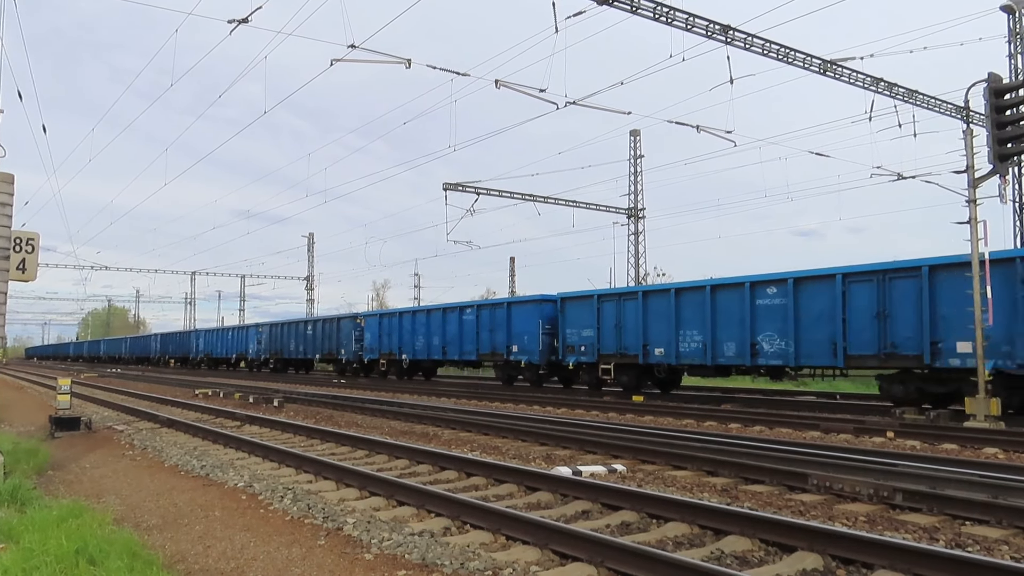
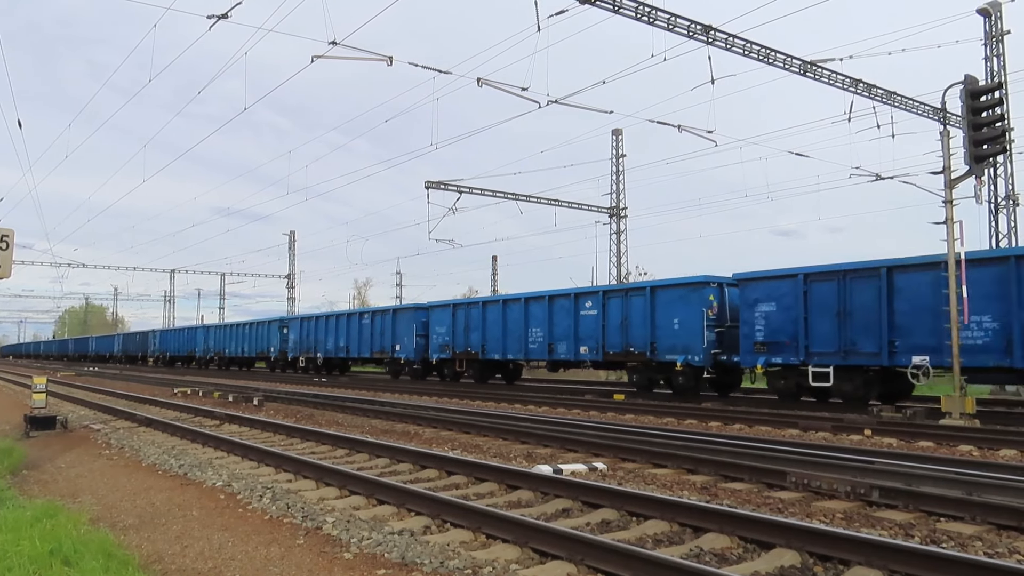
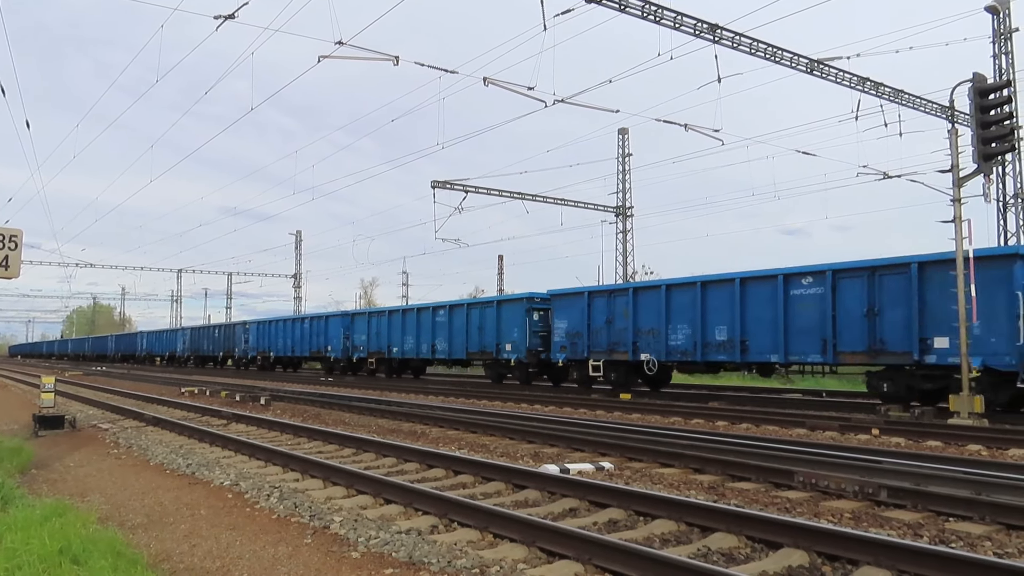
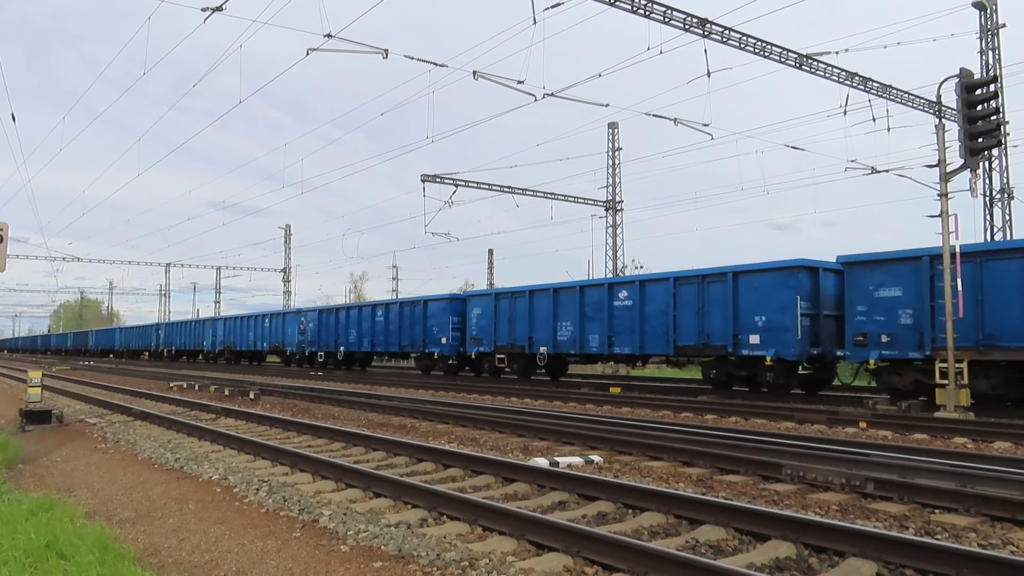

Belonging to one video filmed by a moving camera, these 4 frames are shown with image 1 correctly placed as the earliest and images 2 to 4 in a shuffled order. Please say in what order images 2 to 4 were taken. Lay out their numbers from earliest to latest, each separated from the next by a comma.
3, 2, 4
